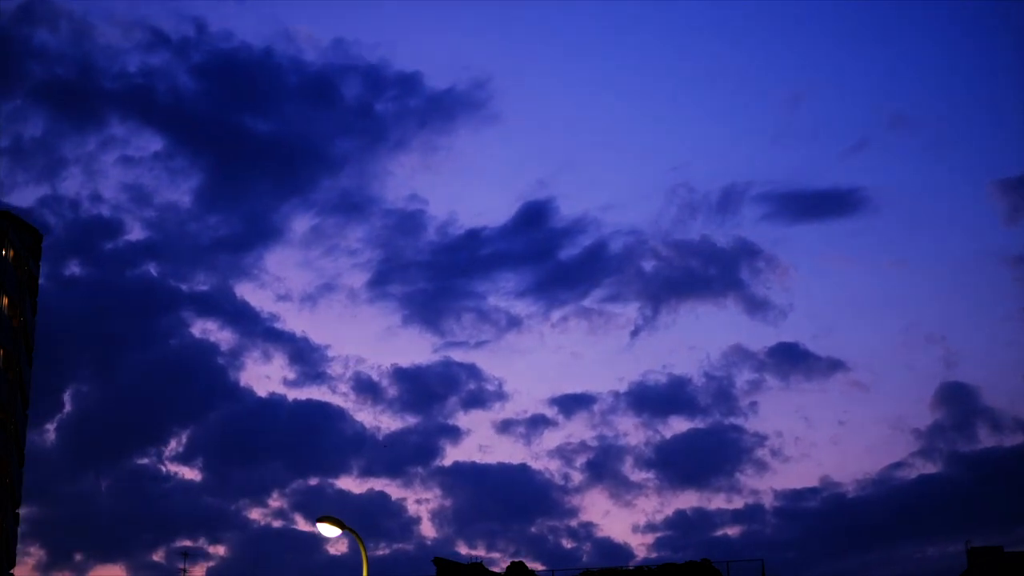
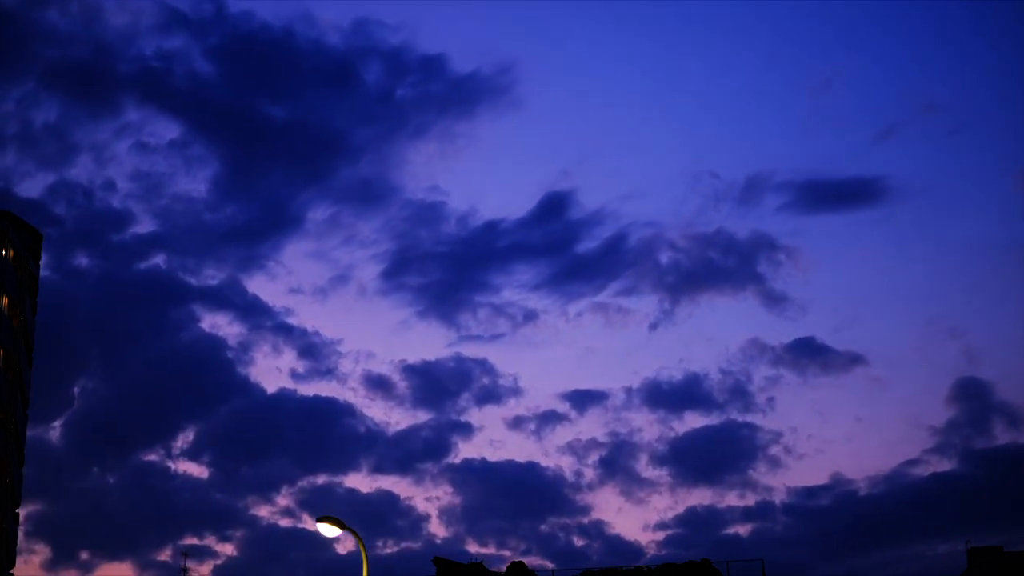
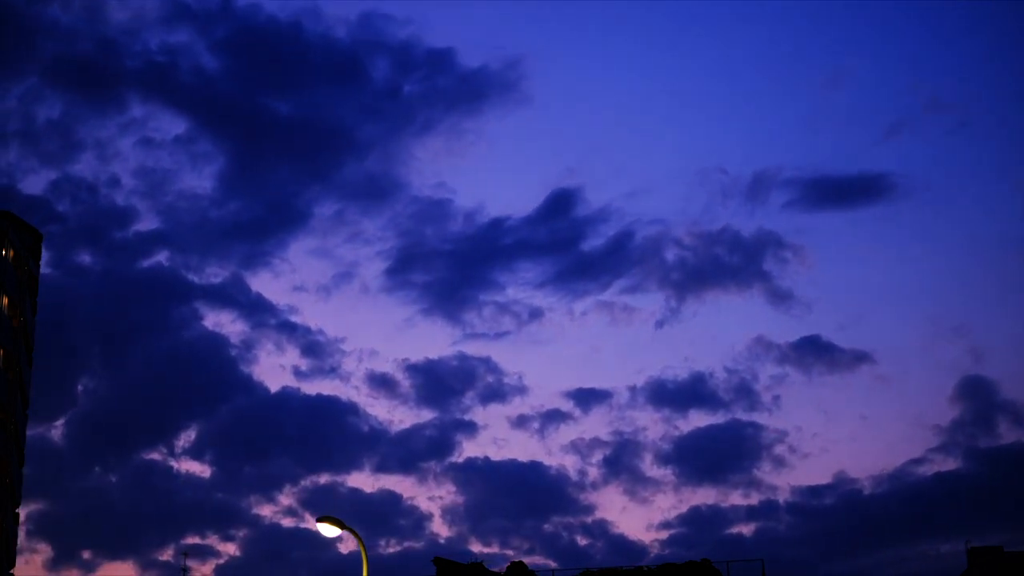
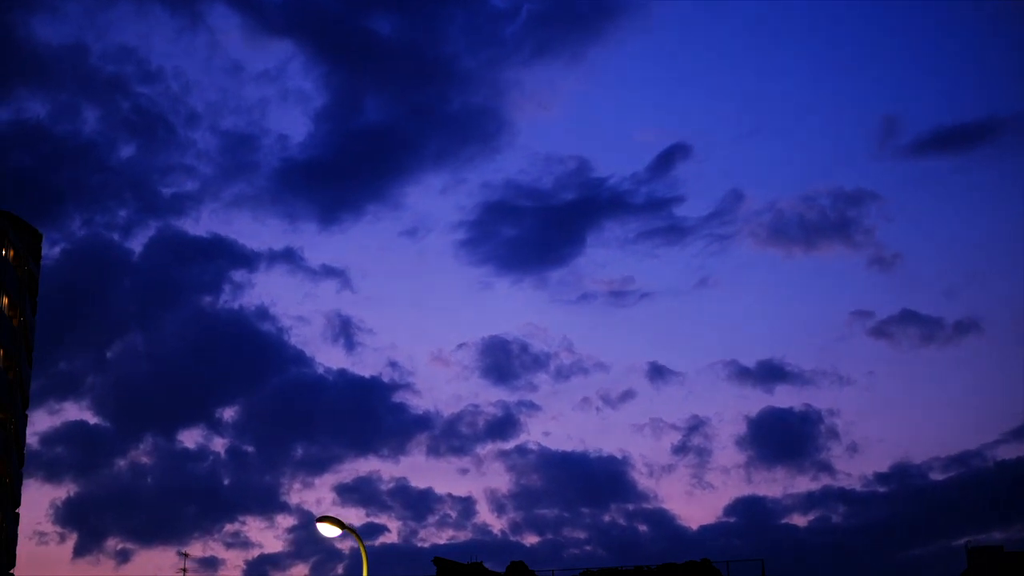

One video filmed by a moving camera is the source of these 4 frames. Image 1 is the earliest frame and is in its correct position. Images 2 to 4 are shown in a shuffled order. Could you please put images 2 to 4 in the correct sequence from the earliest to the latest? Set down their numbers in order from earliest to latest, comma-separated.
2, 3, 4
